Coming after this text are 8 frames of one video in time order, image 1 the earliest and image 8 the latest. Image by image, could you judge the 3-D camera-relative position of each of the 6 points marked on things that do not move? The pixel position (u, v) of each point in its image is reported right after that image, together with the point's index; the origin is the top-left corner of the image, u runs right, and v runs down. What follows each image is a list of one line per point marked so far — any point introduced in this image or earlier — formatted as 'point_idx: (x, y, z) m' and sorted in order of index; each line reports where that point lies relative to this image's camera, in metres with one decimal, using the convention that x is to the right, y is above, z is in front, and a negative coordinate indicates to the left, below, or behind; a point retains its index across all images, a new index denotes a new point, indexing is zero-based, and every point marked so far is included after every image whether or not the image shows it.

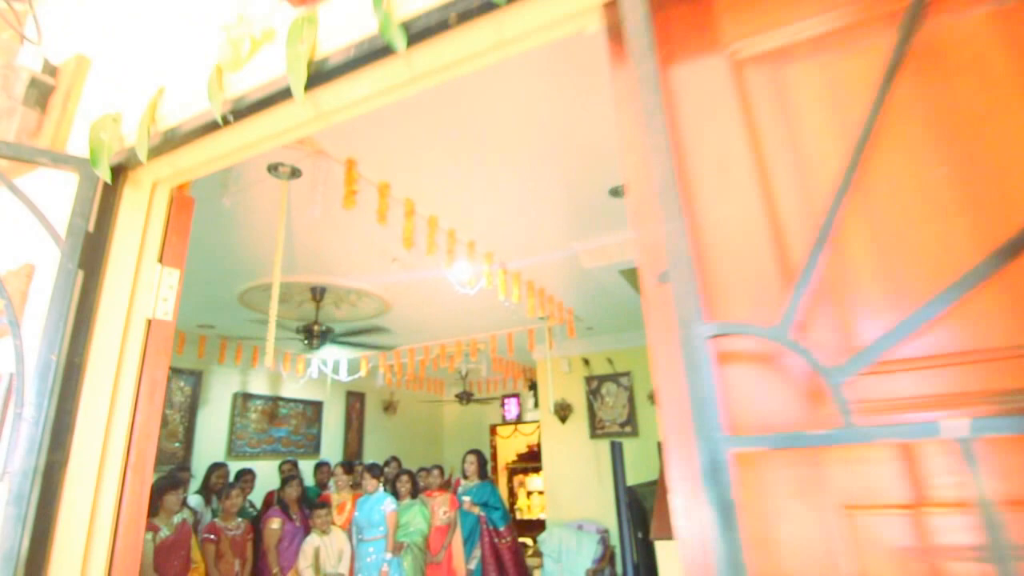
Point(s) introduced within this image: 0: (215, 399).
0: (-2.8, -1.0, +5.0) m
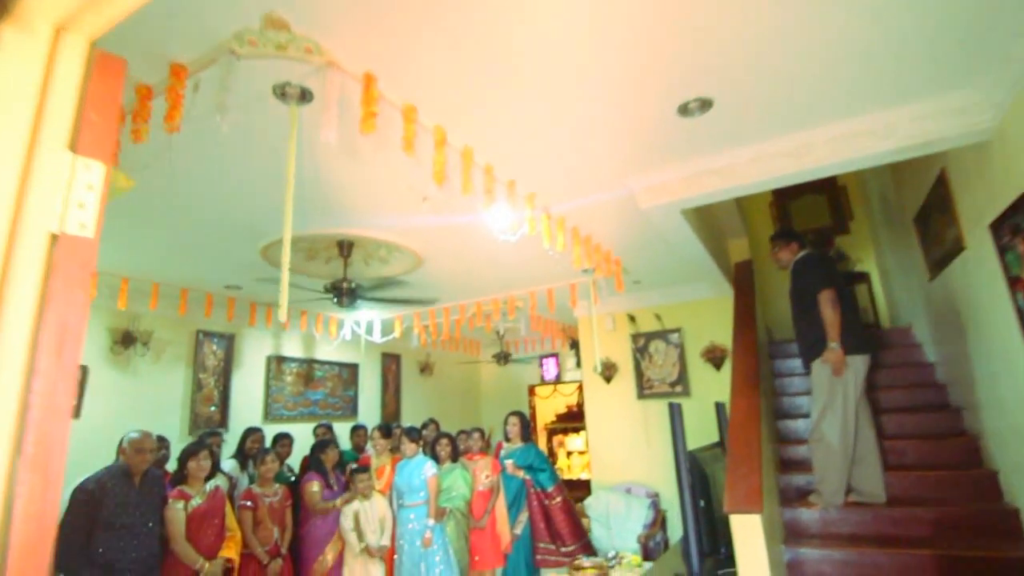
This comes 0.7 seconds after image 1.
0: (-2.4, -0.7, +4.9) m
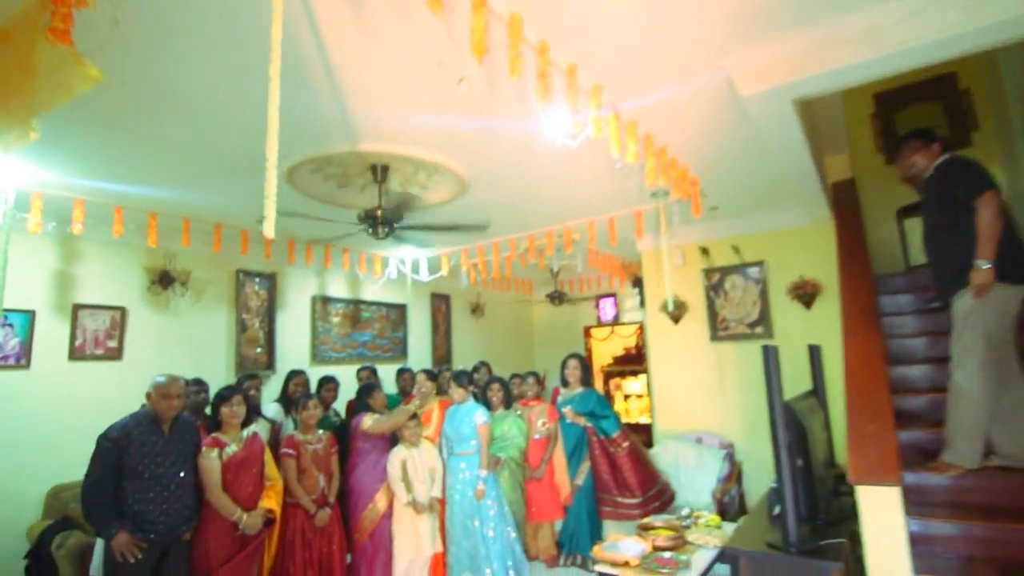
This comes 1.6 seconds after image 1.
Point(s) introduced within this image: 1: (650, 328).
0: (-1.9, -0.1, +4.7) m
1: (+1.2, -0.3, +4.7) m
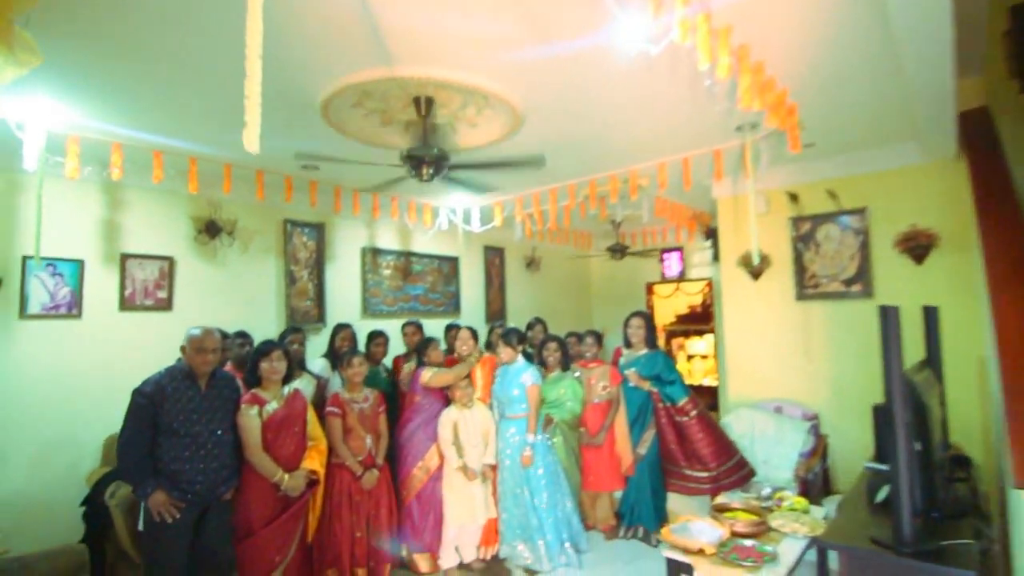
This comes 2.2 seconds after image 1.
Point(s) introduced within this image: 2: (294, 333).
0: (-1.4, +0.3, +4.5) m
1: (+1.7, 0.0, +4.2) m
2: (-1.2, -0.2, +2.9) m
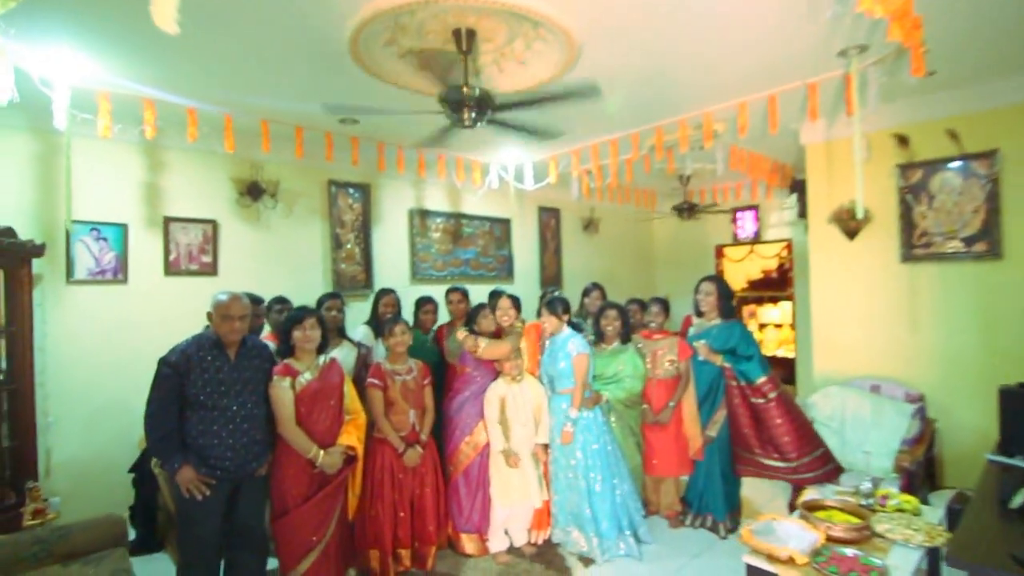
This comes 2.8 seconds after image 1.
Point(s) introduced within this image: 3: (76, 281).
0: (-1.0, +0.6, +4.3) m
1: (+2.1, +0.3, +3.7) m
2: (-0.9, 0.0, +2.7) m
3: (-2.4, 0.0, +3.0) m
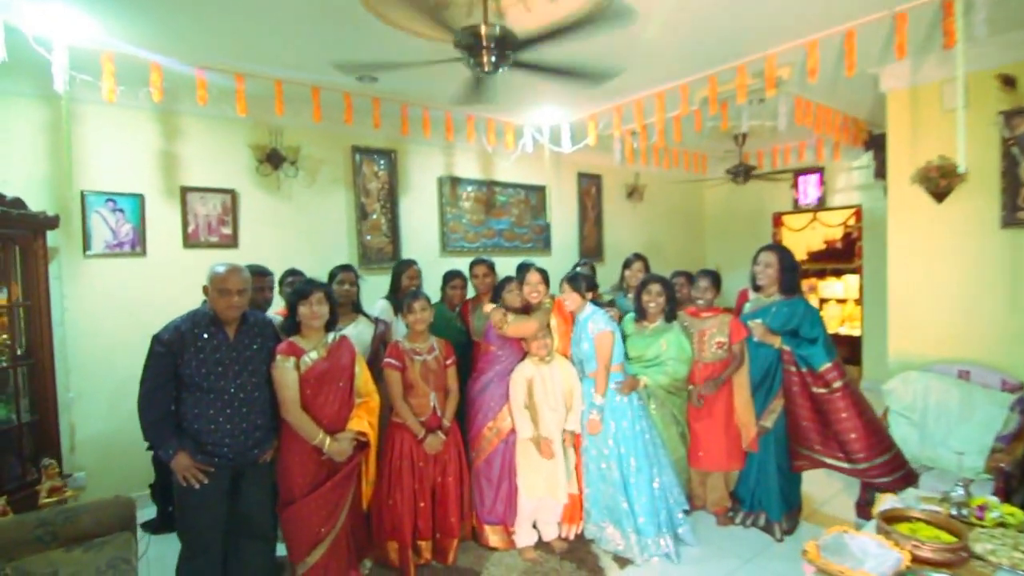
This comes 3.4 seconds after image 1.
0: (-0.7, +0.8, +4.1) m
1: (+2.3, +0.5, +3.2) m
2: (-0.8, +0.1, +2.5) m
3: (-2.3, +0.2, +2.9) m
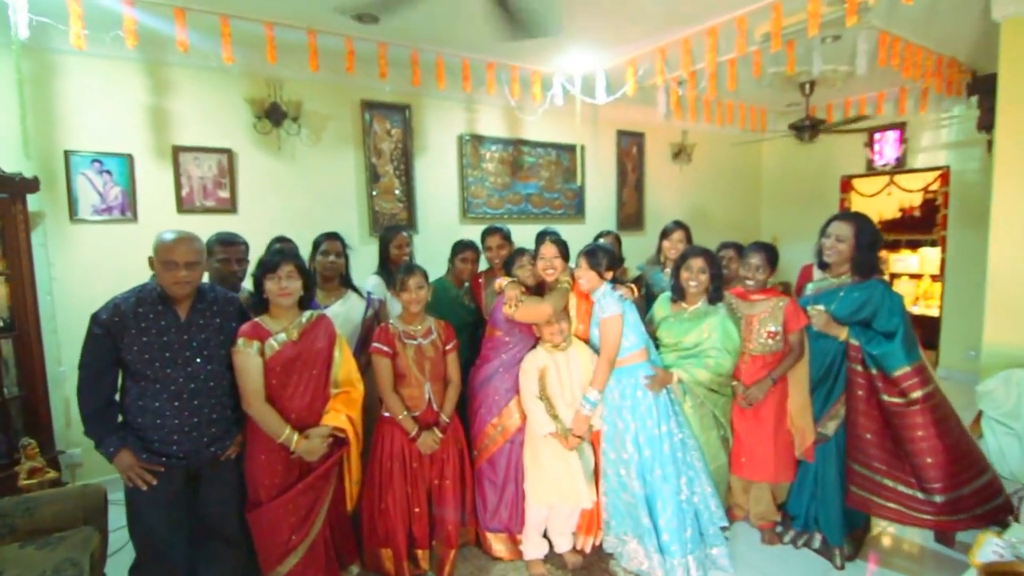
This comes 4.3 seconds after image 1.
0: (-0.5, +1.0, +3.7) m
1: (+2.4, +0.6, +2.6) m
2: (-0.7, +0.2, +2.2) m
3: (-2.2, +0.3, +2.7) m
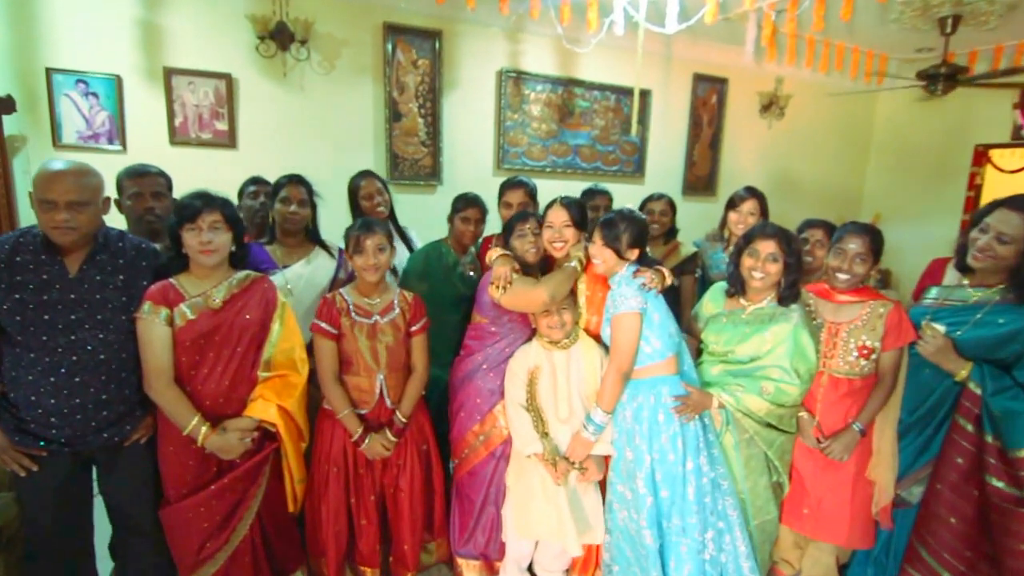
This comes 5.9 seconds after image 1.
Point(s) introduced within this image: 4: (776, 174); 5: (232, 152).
0: (-0.3, +1.2, +3.2) m
1: (+2.4, +0.5, +1.8) m
2: (-0.7, +0.3, +1.8) m
3: (-2.1, +0.7, +2.5) m
4: (+2.2, +0.9, +4.4) m
5: (-1.4, +0.7, +2.8) m
